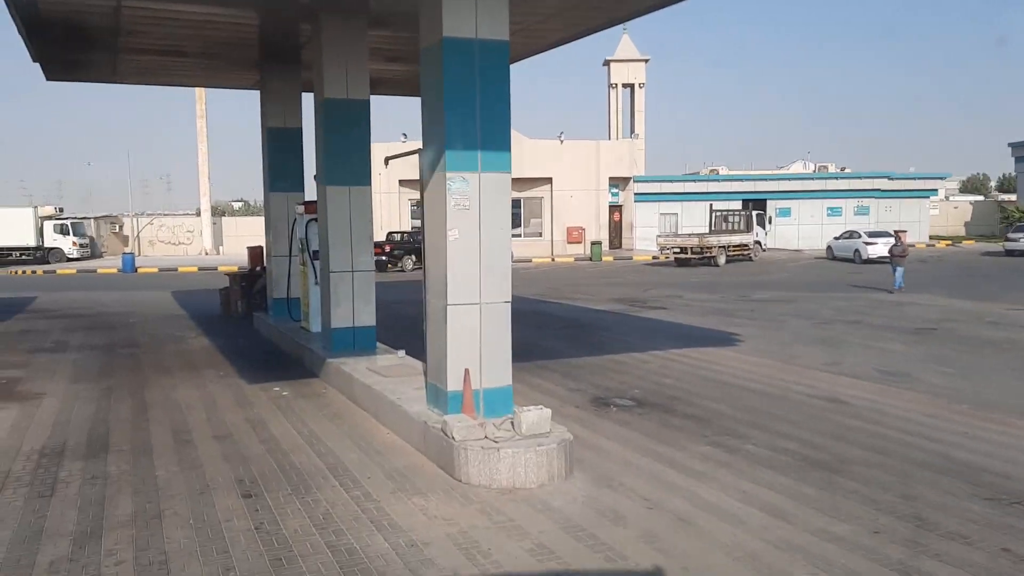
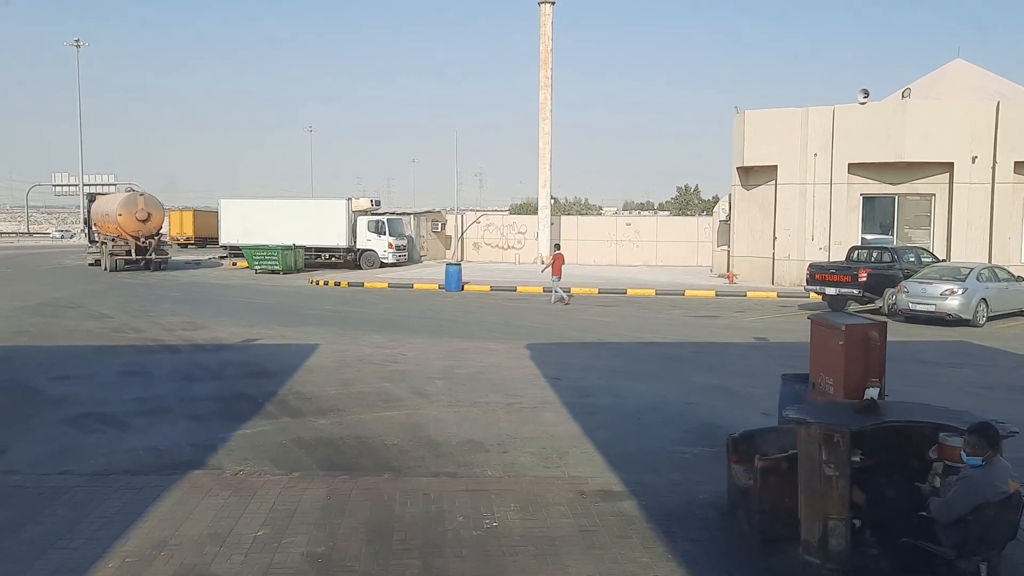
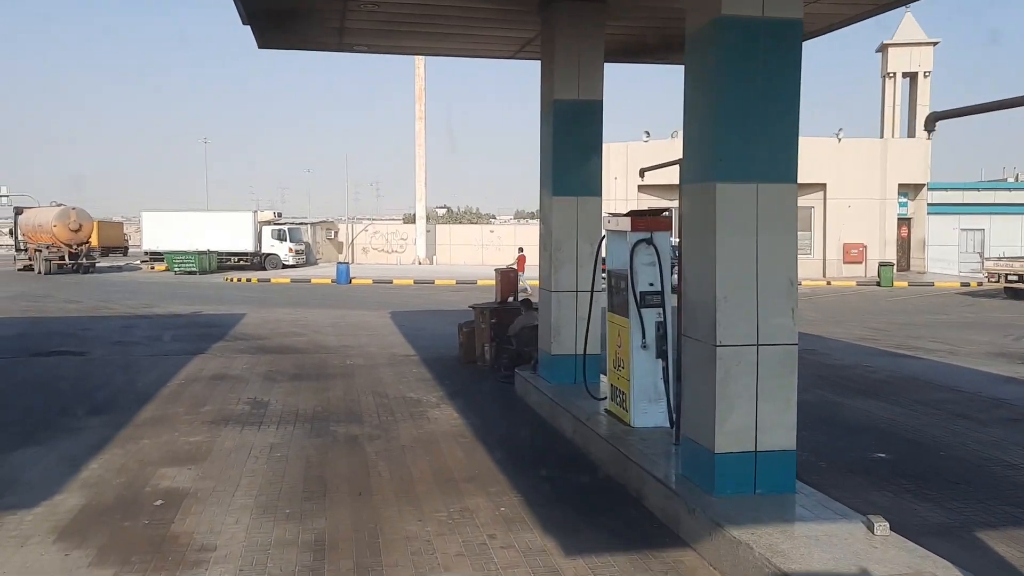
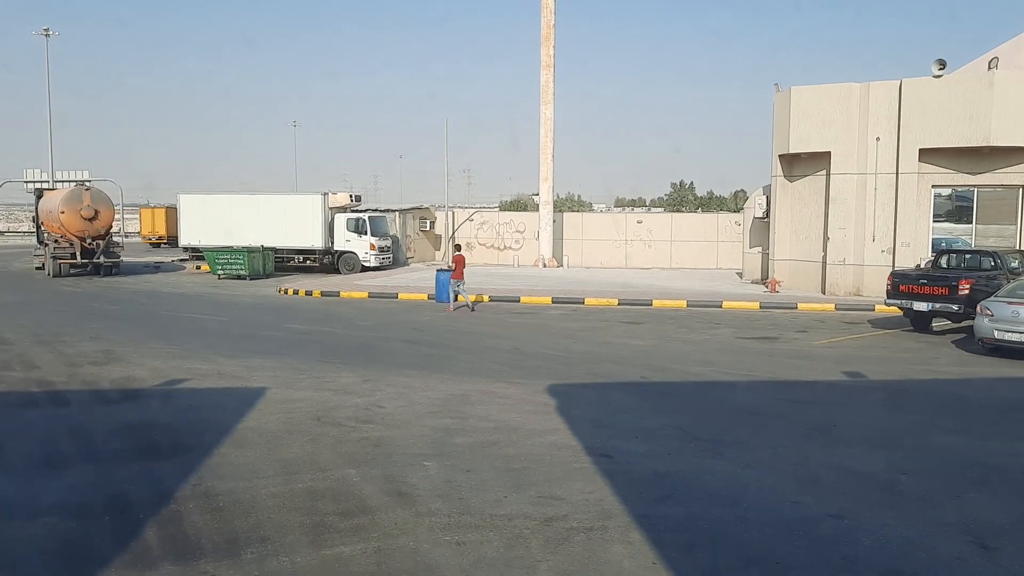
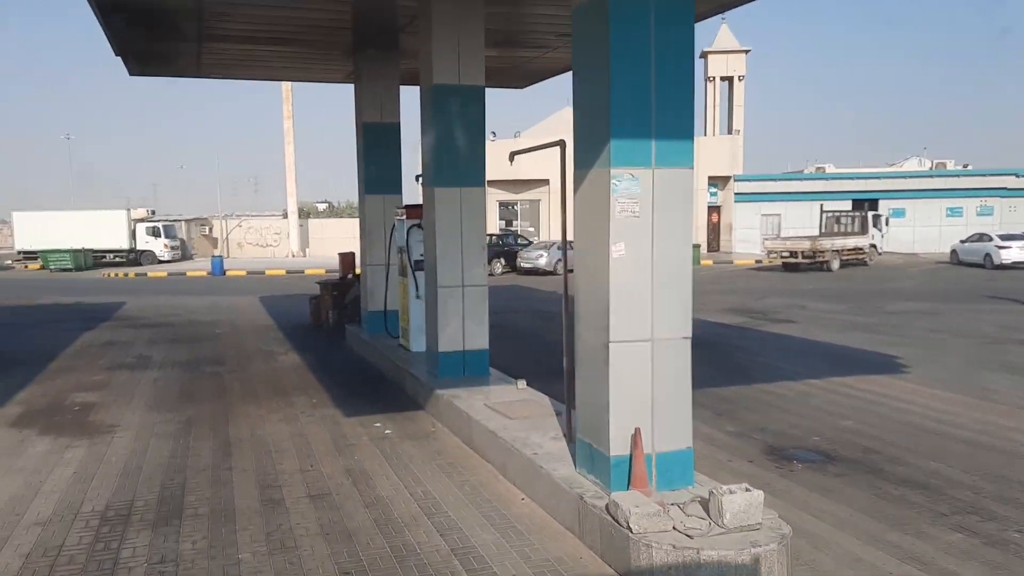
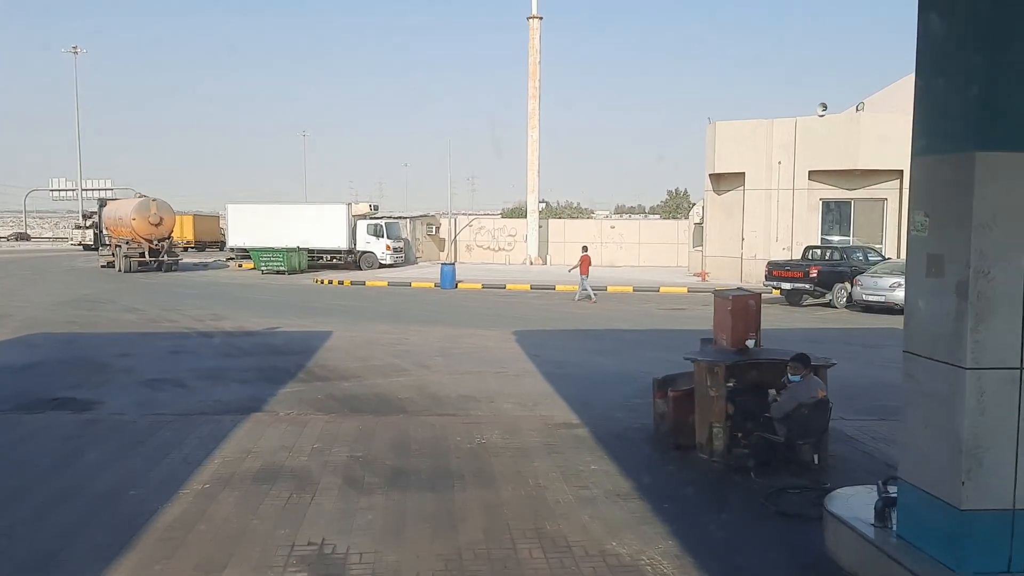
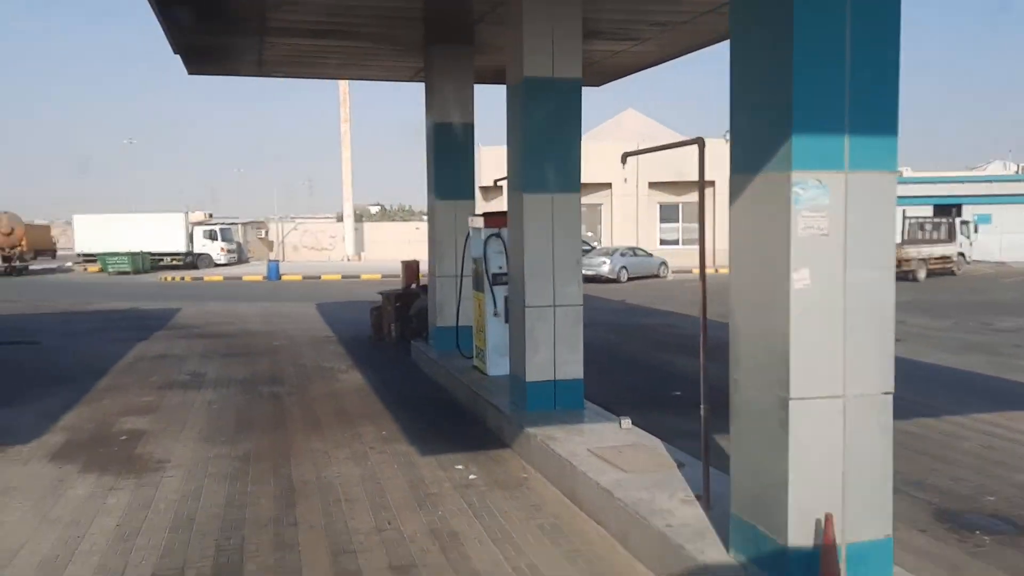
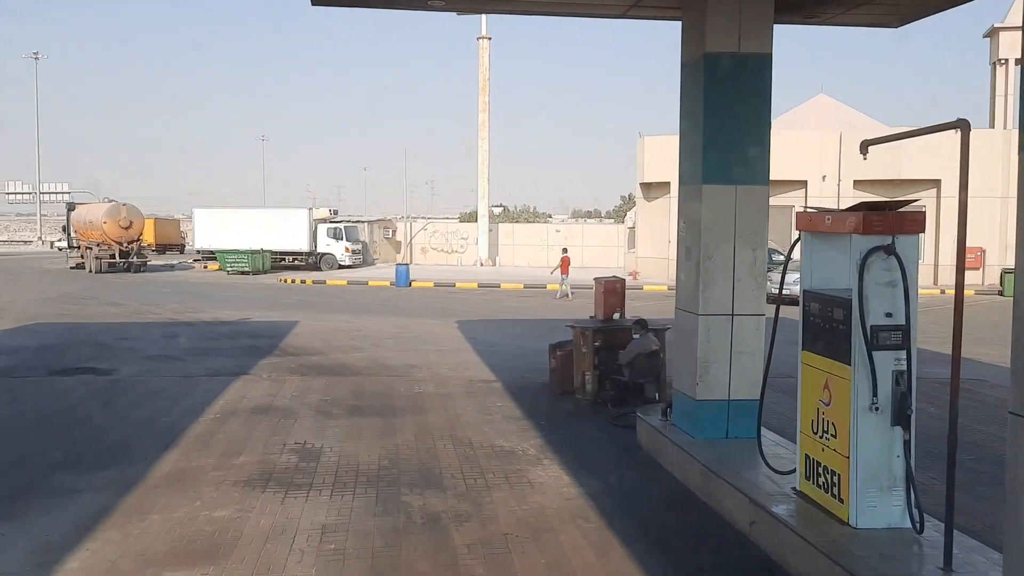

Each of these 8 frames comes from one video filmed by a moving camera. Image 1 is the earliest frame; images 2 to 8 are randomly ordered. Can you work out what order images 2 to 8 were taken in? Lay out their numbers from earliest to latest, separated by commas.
5, 7, 3, 8, 6, 2, 4
